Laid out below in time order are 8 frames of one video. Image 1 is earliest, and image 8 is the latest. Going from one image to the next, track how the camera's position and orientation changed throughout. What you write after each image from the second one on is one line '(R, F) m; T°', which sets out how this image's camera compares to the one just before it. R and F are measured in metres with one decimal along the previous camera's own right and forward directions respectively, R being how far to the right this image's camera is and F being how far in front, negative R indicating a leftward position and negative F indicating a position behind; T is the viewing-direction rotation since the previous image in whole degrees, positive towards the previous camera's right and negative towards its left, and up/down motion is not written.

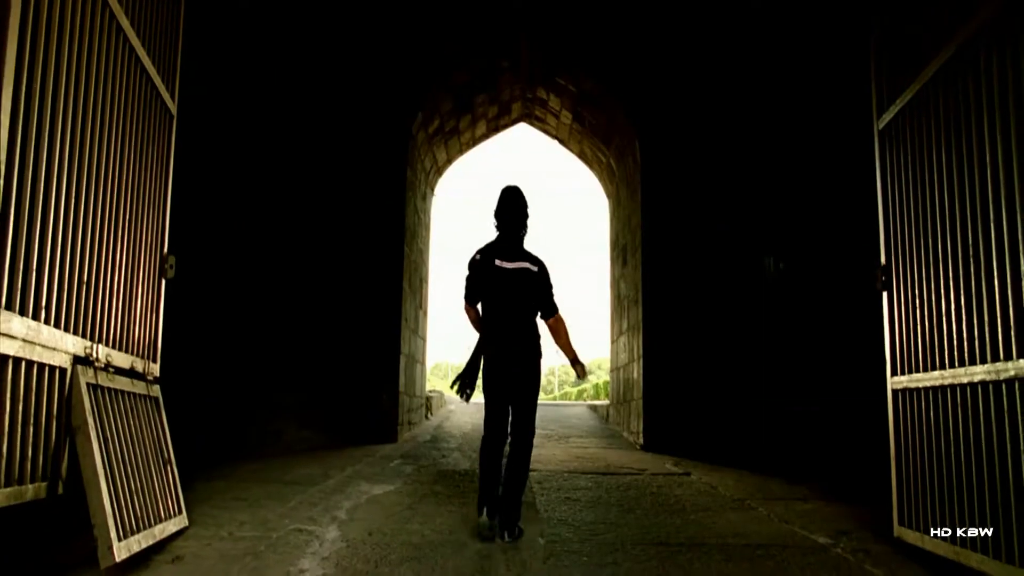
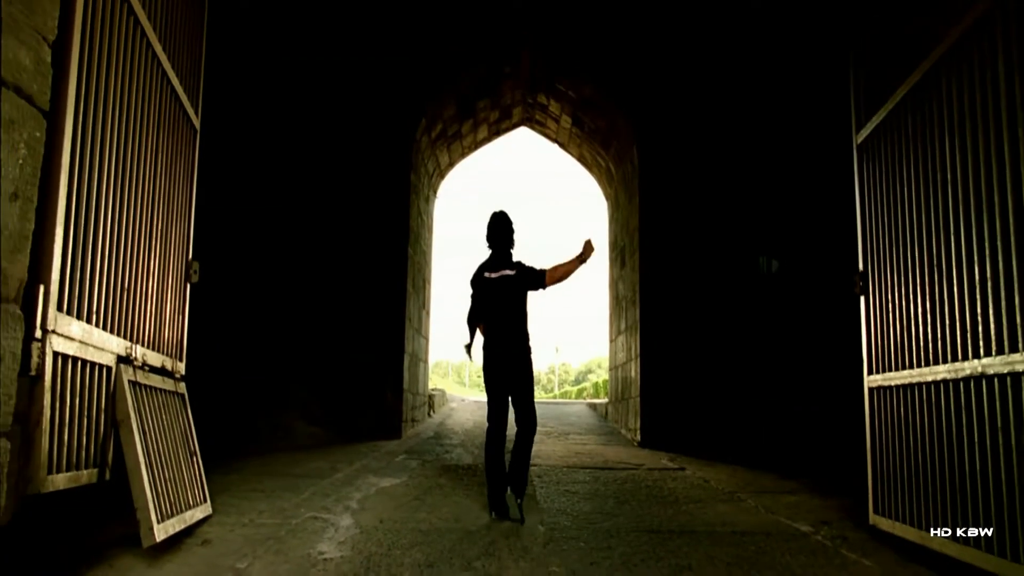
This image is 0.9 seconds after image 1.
(0.0, -0.2) m; 0°
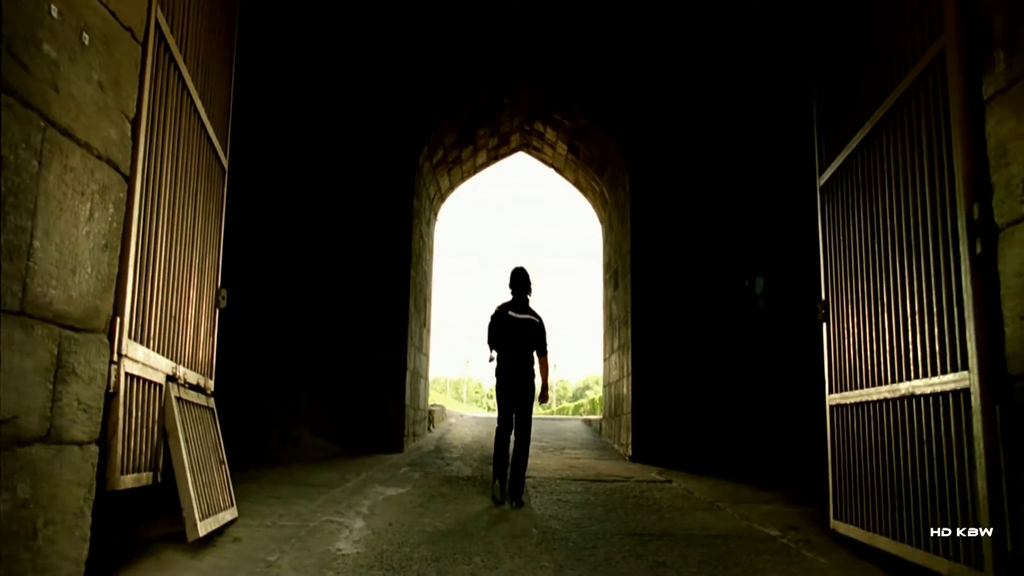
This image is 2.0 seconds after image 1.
(0.0, -0.4) m; 0°
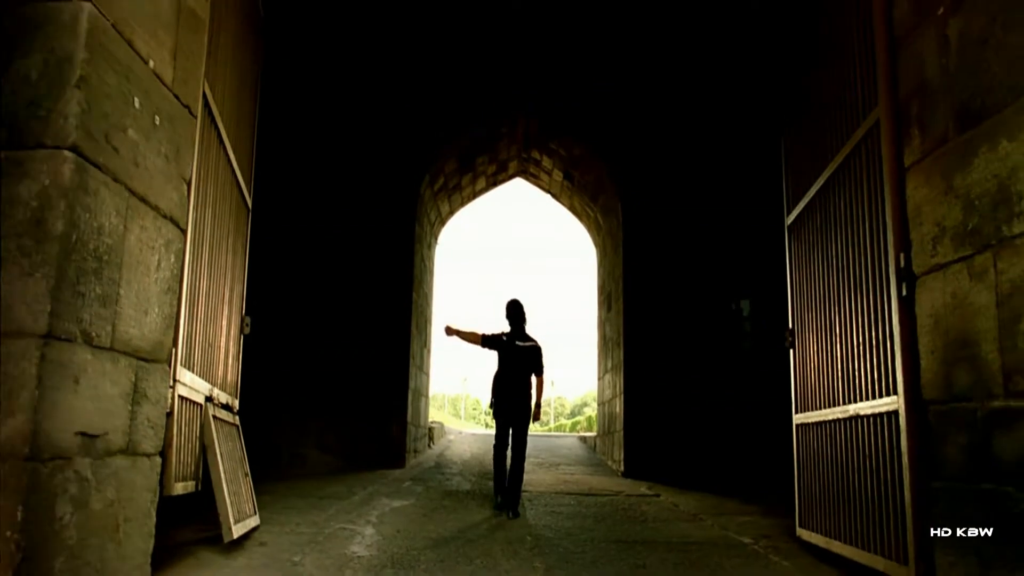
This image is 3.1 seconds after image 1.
(0.0, -0.4) m; 0°
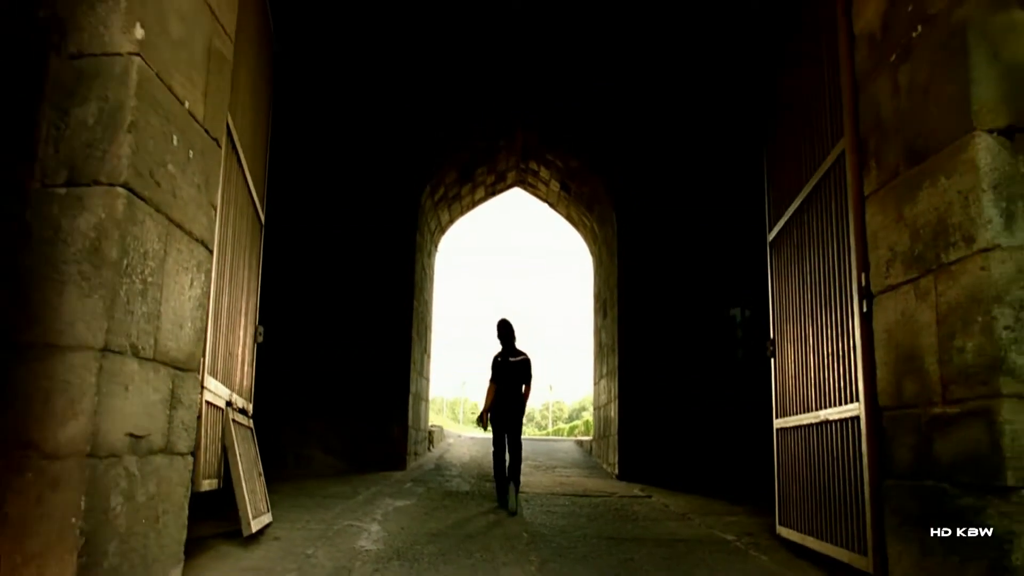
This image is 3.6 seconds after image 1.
(0.0, -0.3) m; 0°
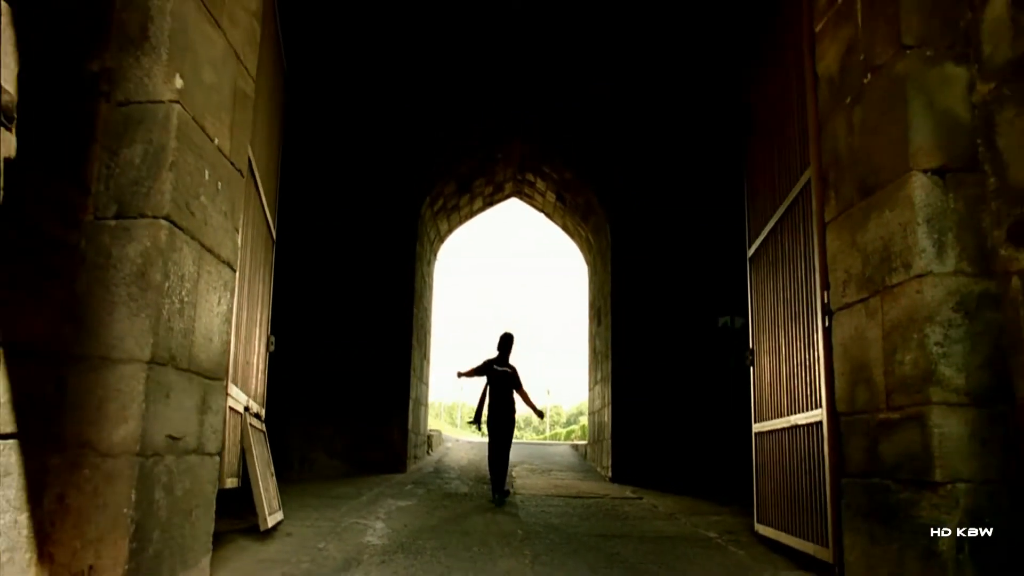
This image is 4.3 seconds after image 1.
(0.0, -0.3) m; 0°
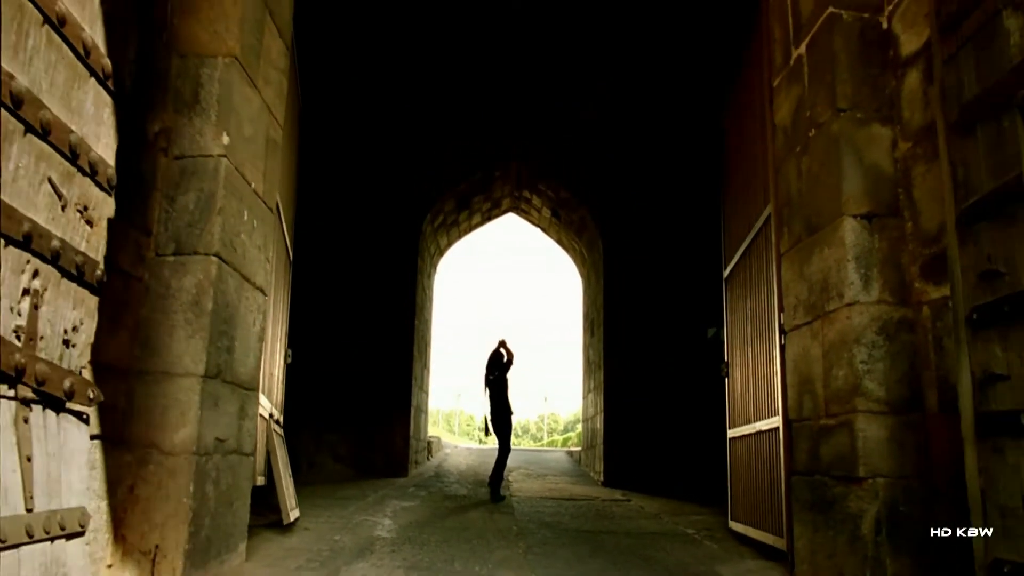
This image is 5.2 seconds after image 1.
(0.0, -0.4) m; 0°
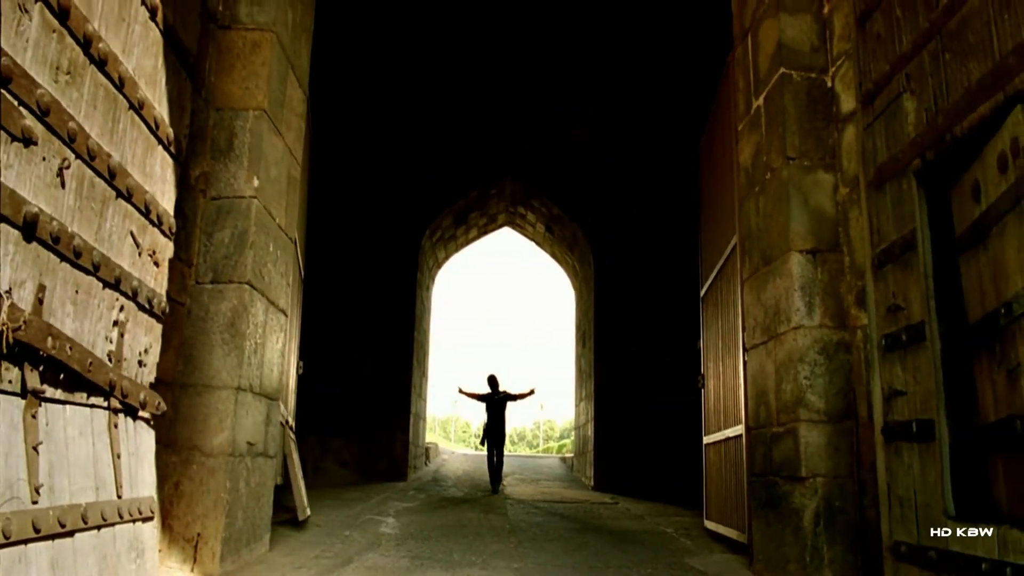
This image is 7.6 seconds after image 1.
(0.0, -0.4) m; 0°
